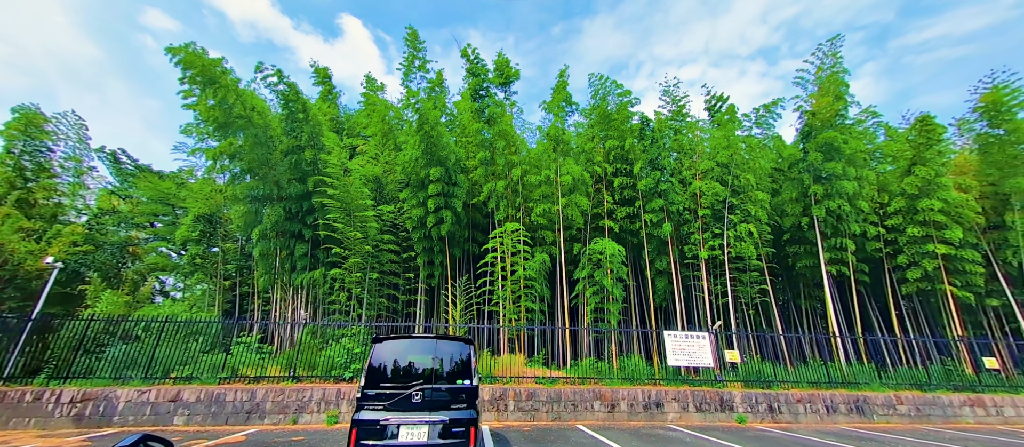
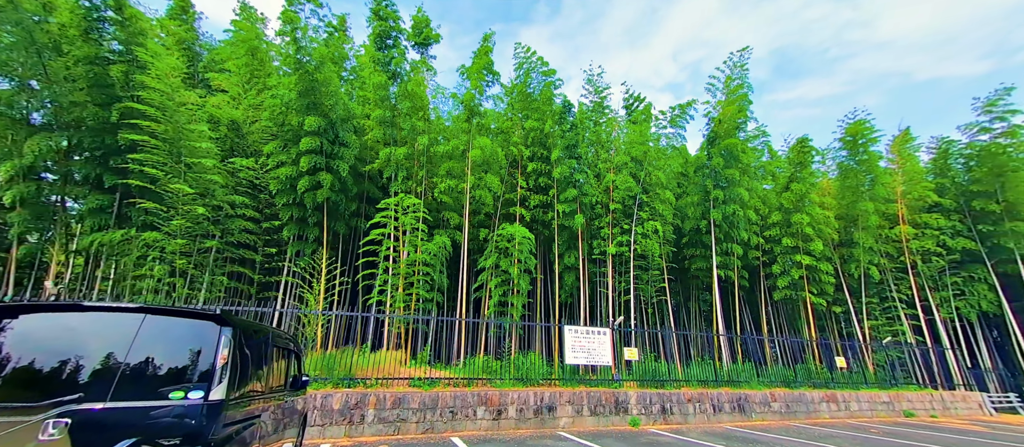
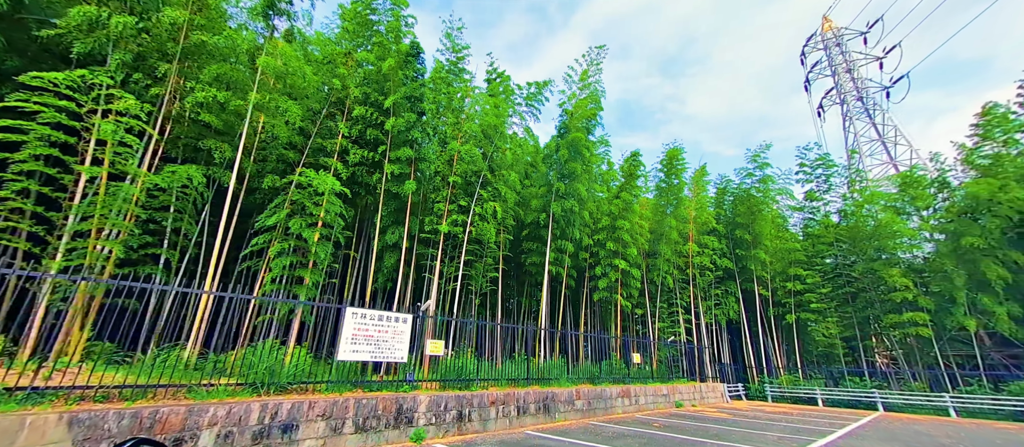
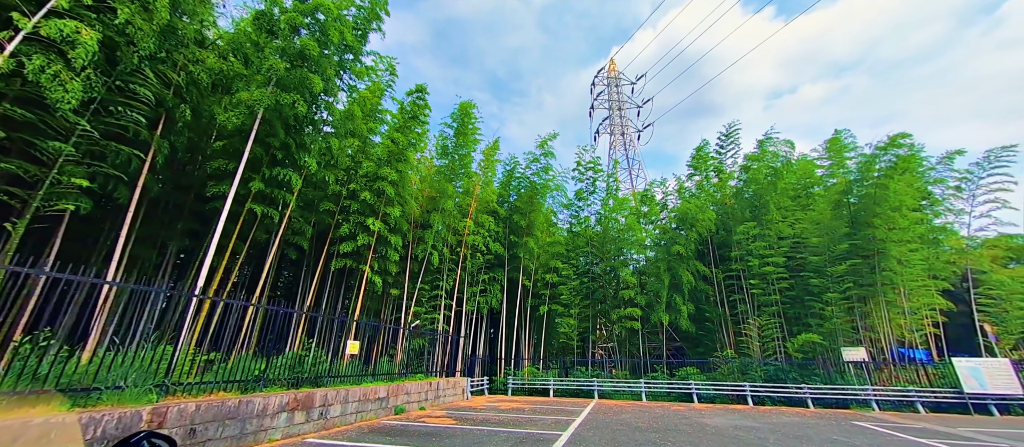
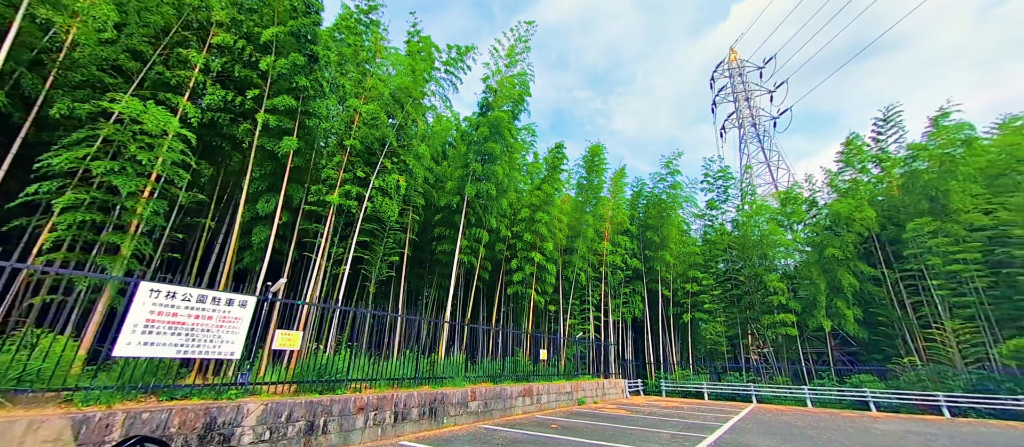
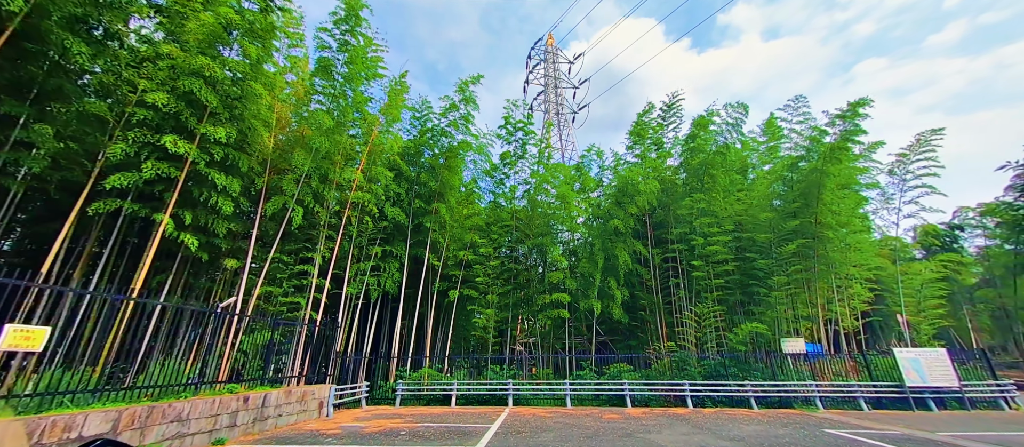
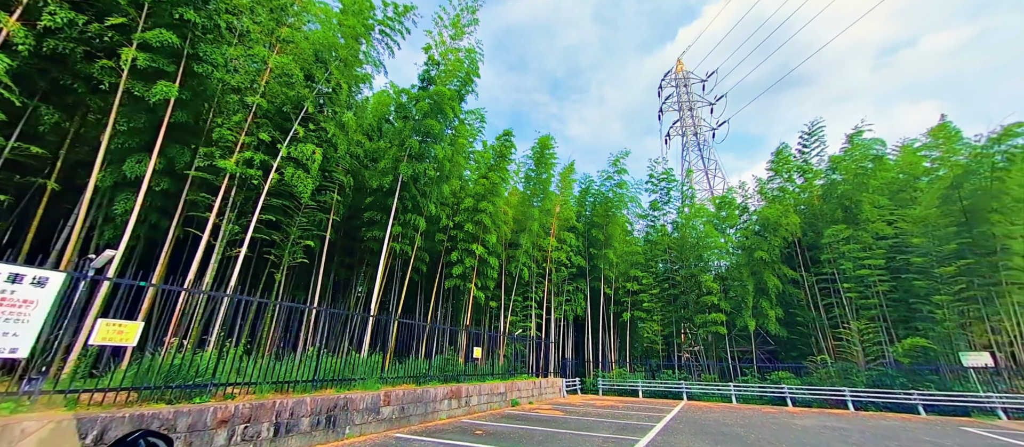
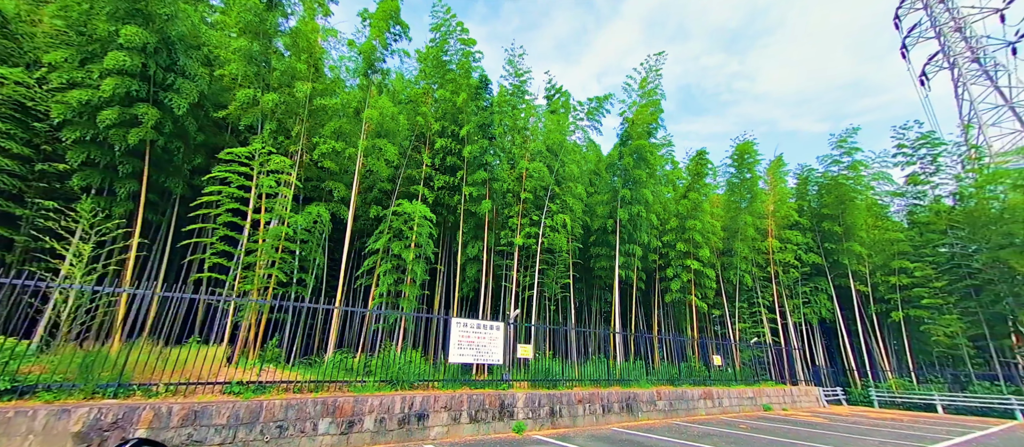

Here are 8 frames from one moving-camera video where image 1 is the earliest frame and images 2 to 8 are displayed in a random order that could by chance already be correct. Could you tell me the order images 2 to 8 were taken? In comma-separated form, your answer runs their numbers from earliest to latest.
2, 8, 3, 5, 7, 4, 6
